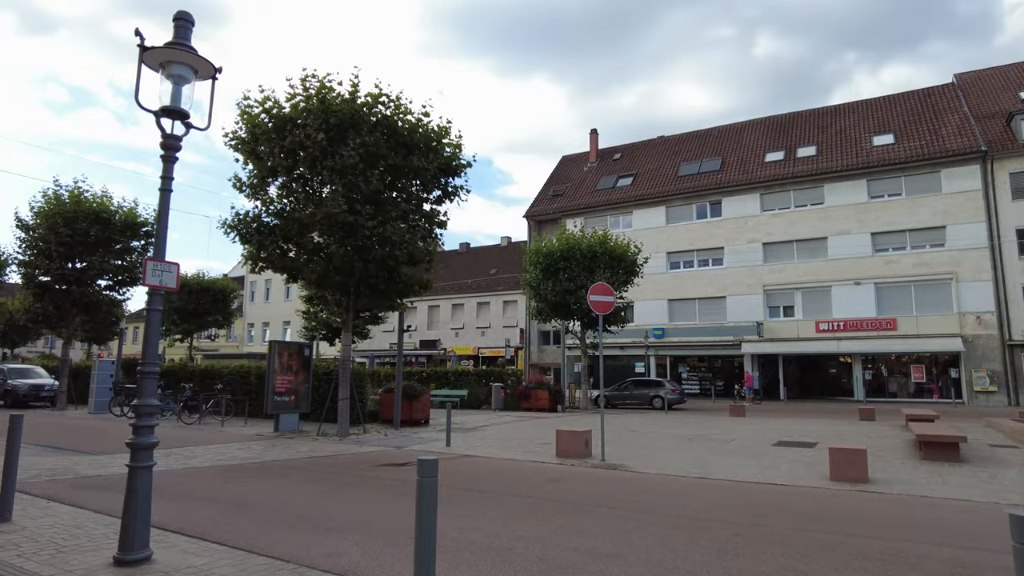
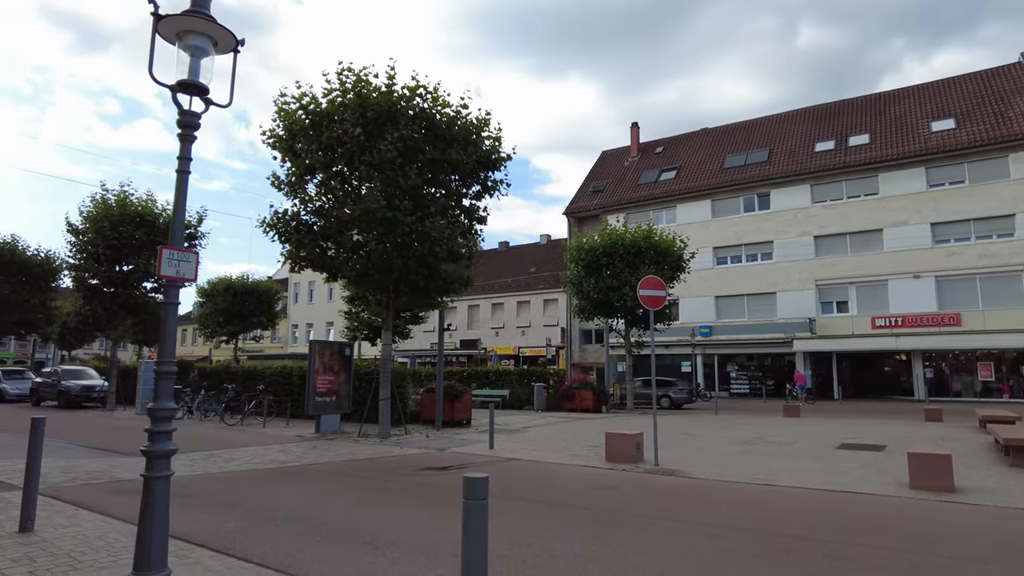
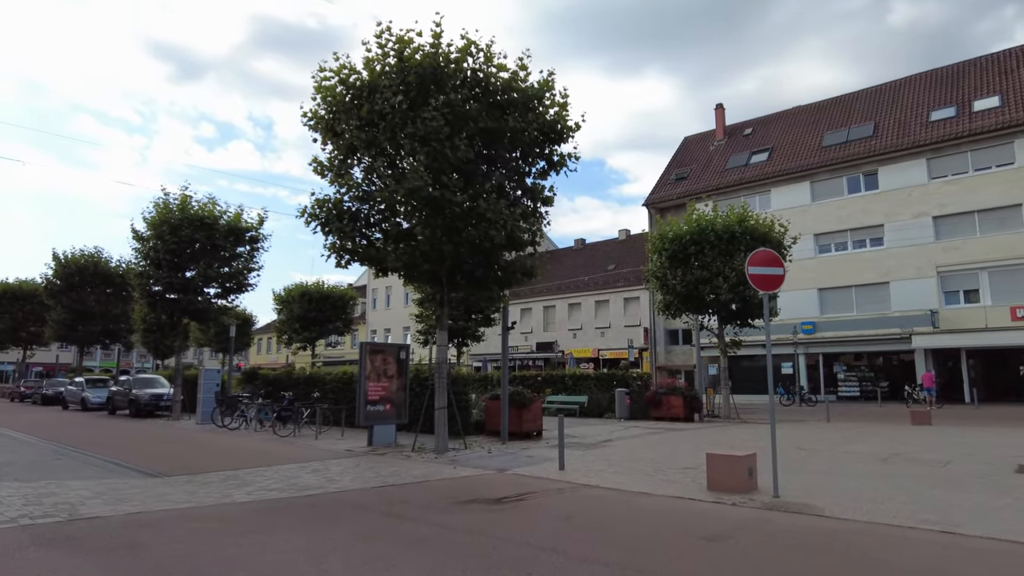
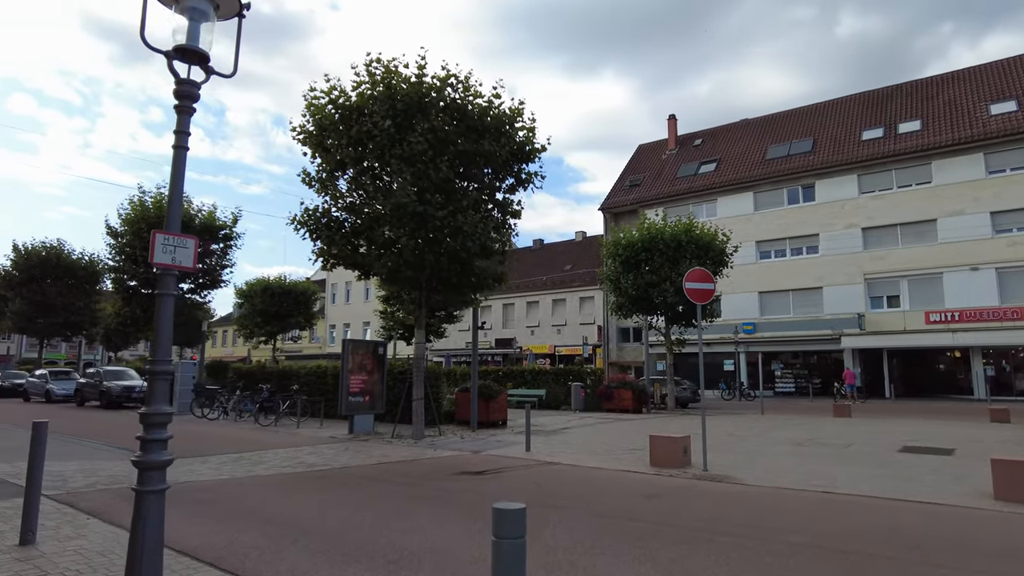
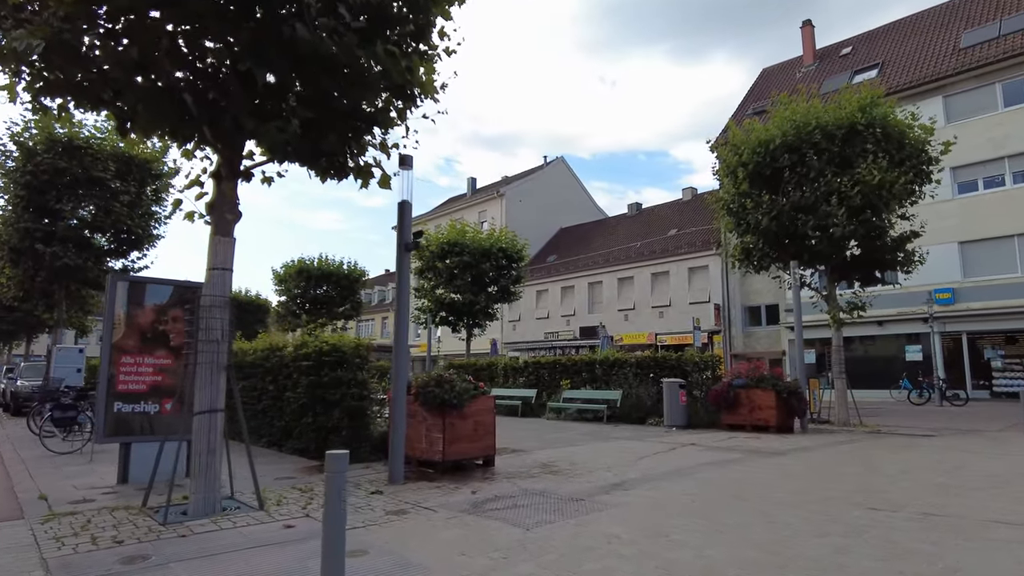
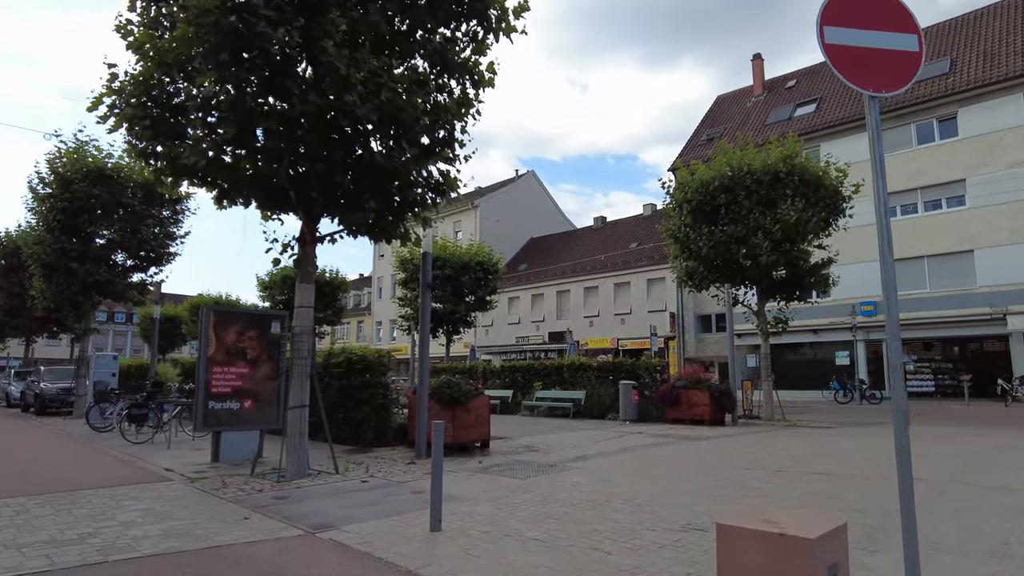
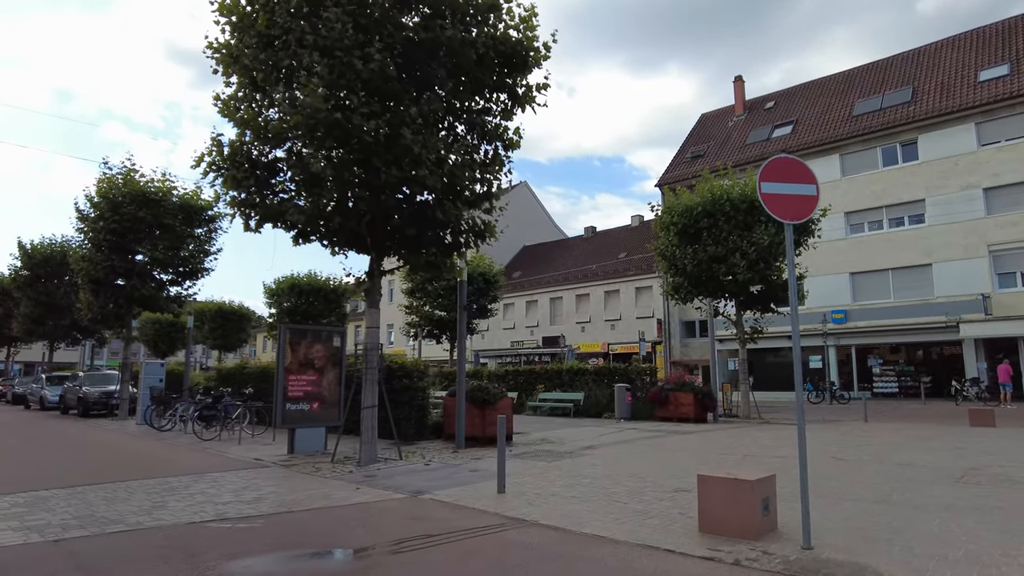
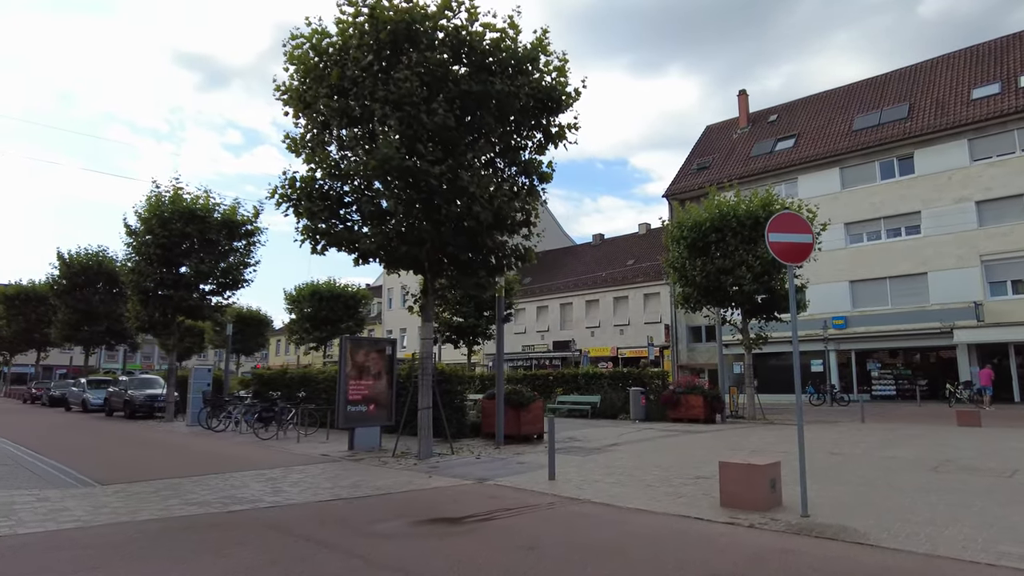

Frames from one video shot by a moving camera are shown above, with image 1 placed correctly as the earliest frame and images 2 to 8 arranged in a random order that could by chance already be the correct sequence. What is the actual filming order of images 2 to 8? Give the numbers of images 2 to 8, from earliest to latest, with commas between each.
2, 4, 3, 8, 7, 6, 5
